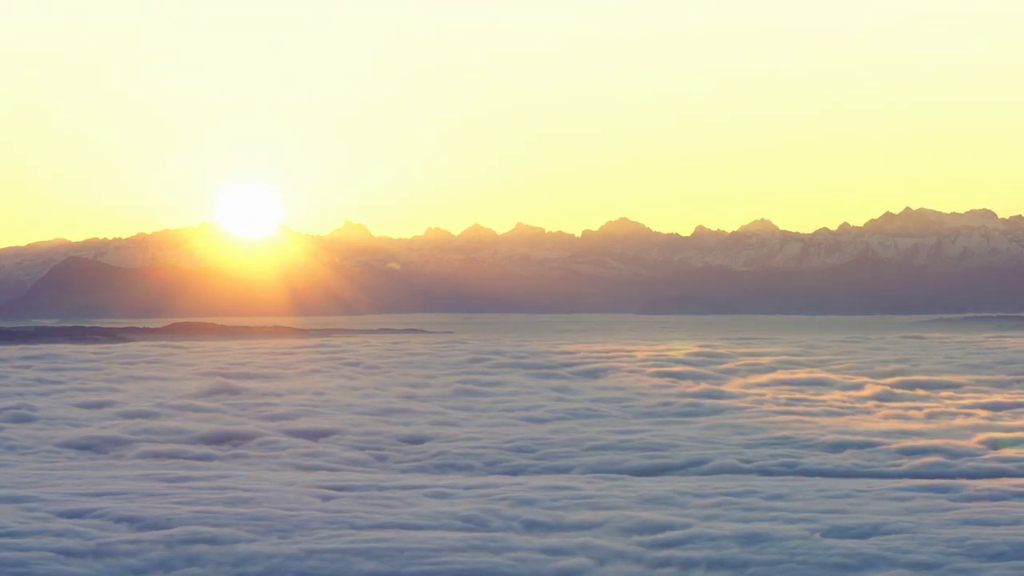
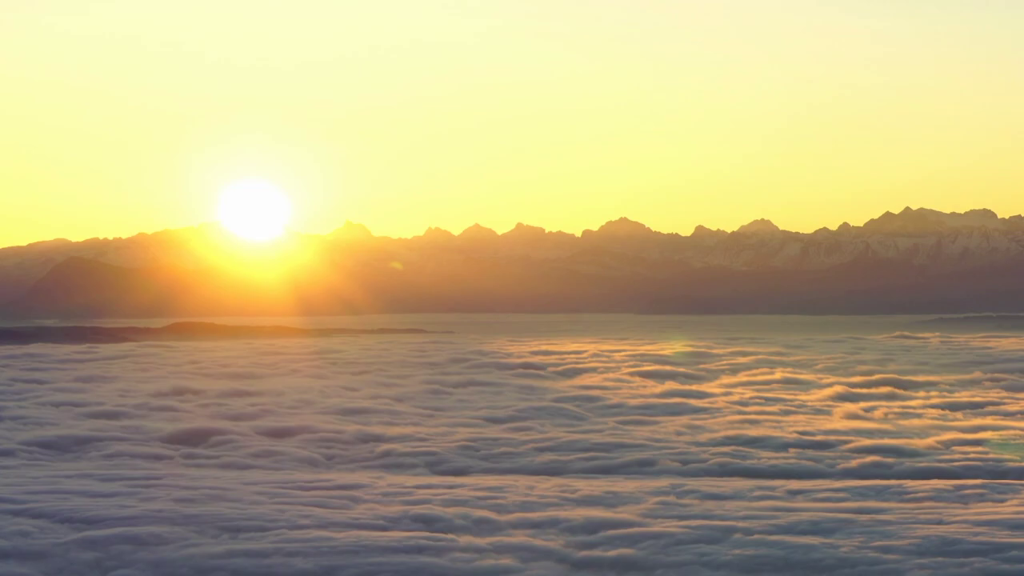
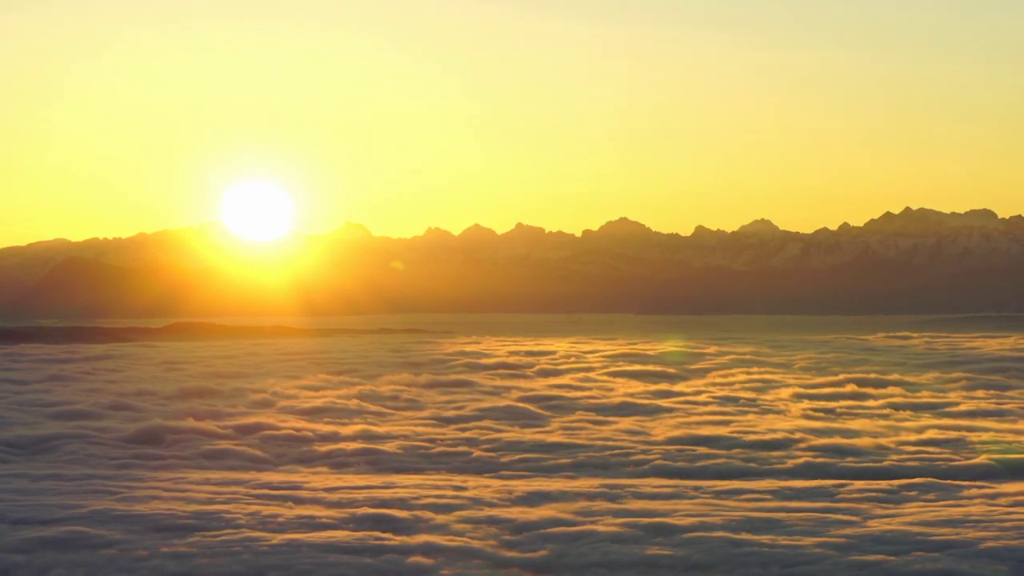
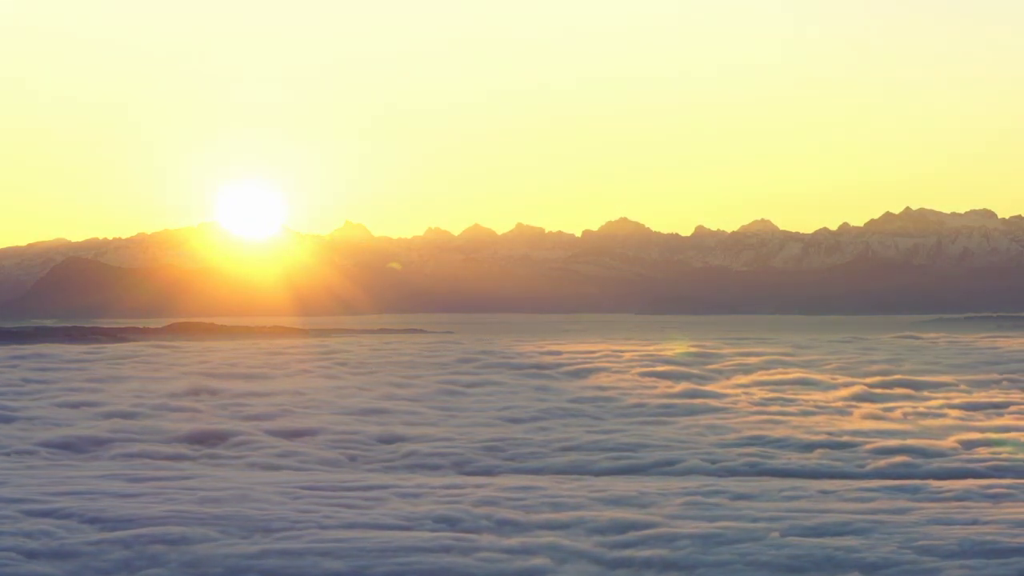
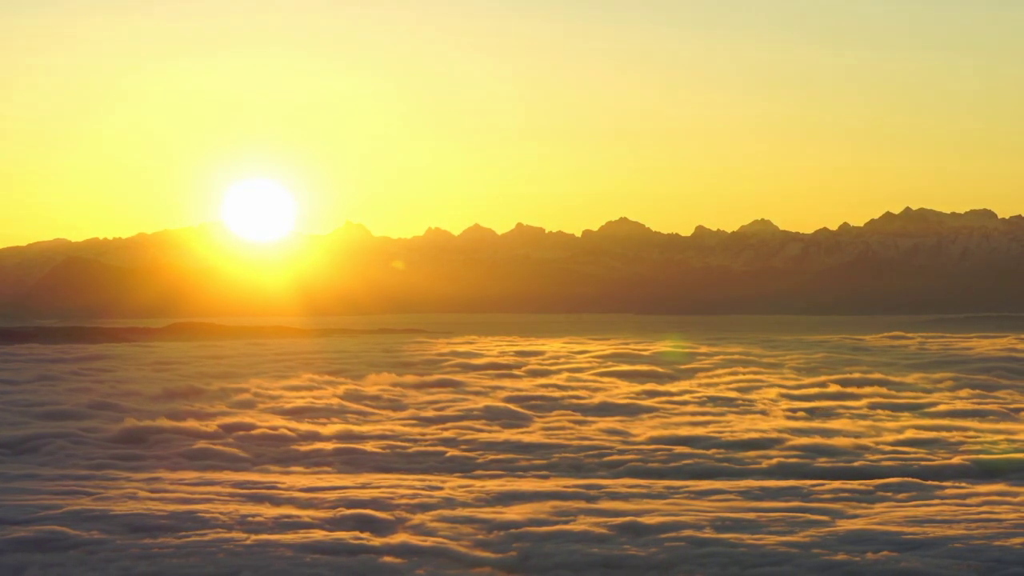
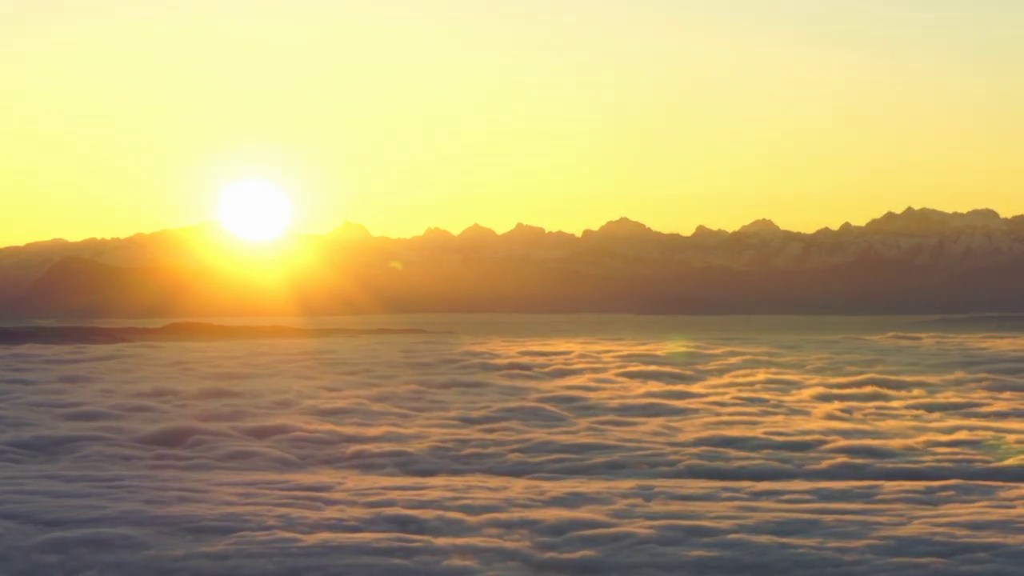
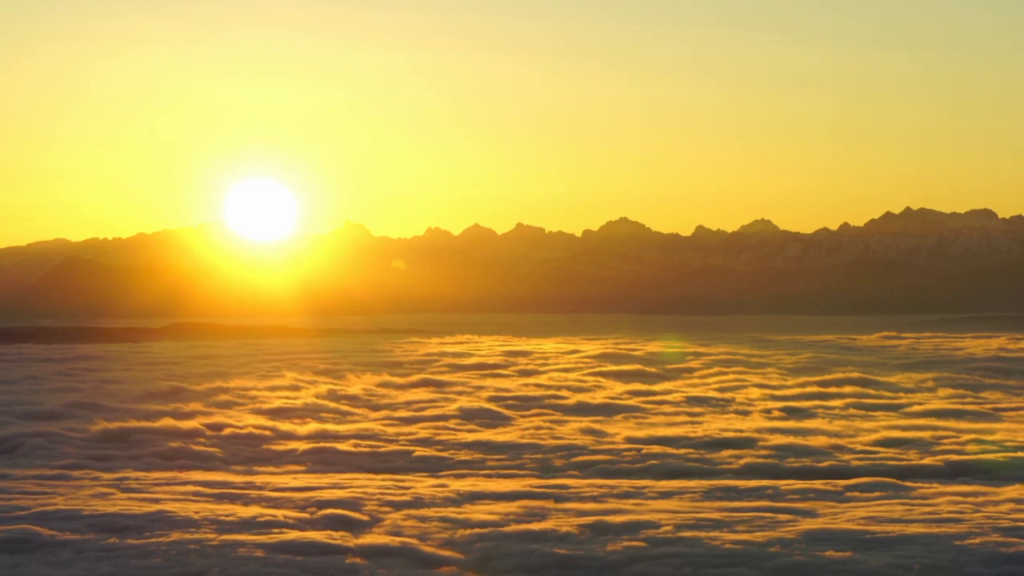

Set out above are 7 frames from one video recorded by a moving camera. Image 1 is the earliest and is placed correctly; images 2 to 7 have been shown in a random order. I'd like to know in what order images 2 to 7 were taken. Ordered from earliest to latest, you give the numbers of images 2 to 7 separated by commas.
4, 2, 6, 3, 5, 7
